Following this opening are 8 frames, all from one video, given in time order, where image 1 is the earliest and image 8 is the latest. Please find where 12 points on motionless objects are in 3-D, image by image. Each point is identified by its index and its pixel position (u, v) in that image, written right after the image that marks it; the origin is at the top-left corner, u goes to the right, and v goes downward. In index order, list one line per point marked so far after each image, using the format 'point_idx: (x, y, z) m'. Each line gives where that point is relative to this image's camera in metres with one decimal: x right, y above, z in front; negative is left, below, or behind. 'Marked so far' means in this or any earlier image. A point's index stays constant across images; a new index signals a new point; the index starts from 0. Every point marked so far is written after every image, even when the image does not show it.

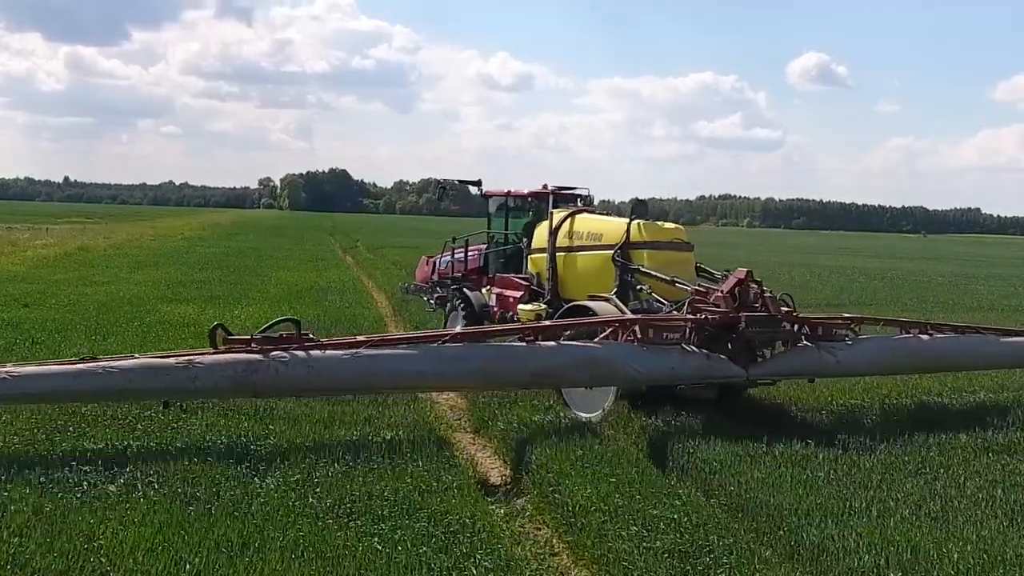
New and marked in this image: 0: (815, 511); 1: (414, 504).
0: (+1.9, -1.4, +6.2) m
1: (-0.6, -1.3, +6.0) m
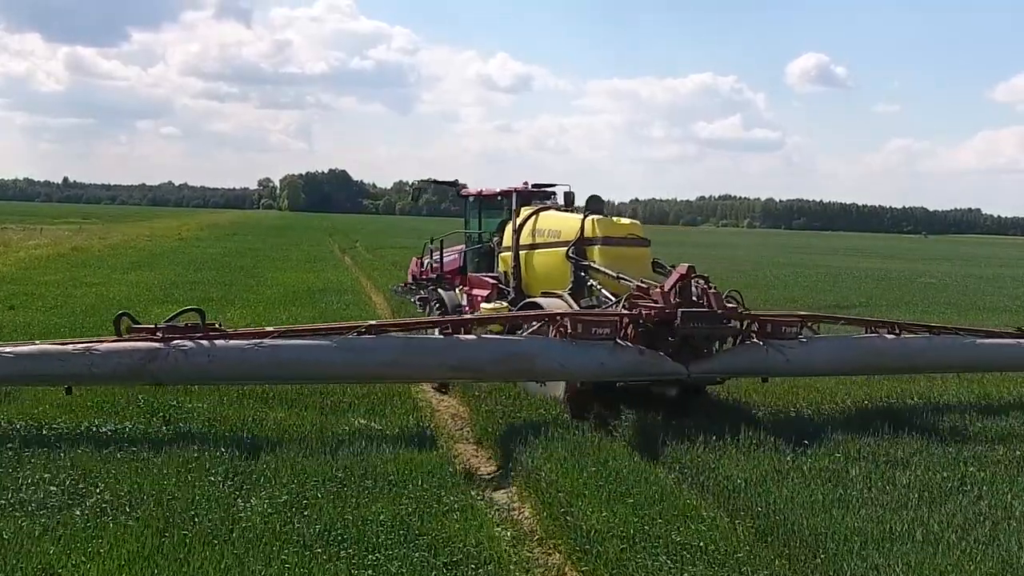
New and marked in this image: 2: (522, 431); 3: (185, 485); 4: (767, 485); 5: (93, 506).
0: (+2.0, -1.4, +5.6) m
1: (-0.6, -1.4, +5.4) m
2: (+0.1, -1.2, +8.4) m
3: (-2.0, -1.2, +6.0) m
4: (+1.7, -1.3, +6.6) m
5: (-2.4, -1.2, +5.5) m
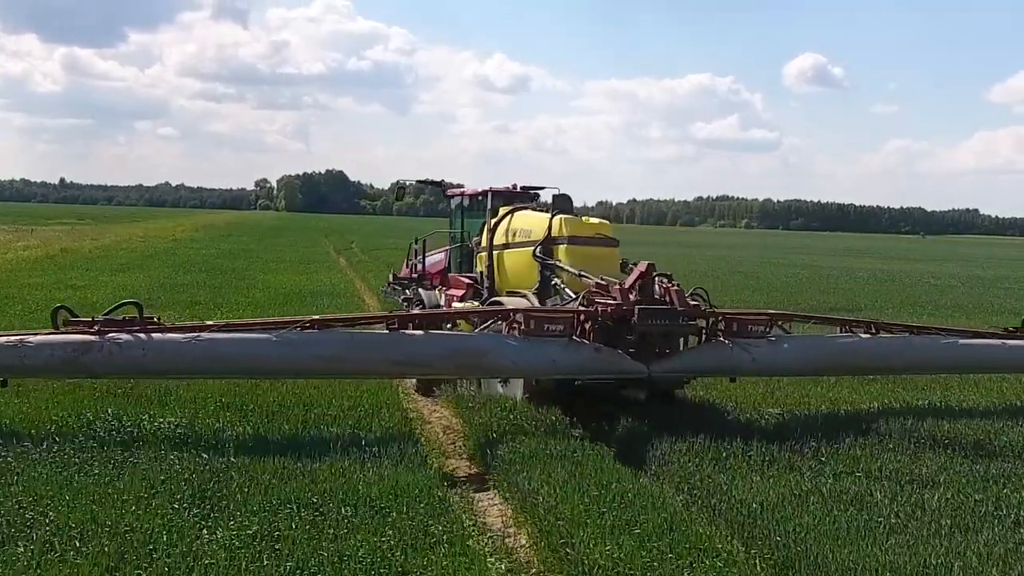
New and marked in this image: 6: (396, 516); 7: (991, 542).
0: (+2.0, -1.5, +5.1) m
1: (-0.6, -1.4, +4.9) m
2: (0.0, -1.3, +7.8) m
3: (-2.1, -1.3, +5.4) m
4: (+1.7, -1.4, +6.0) m
5: (-2.4, -1.3, +5.0) m
6: (-0.7, -1.3, +5.7) m
7: (+2.8, -1.5, +5.6) m
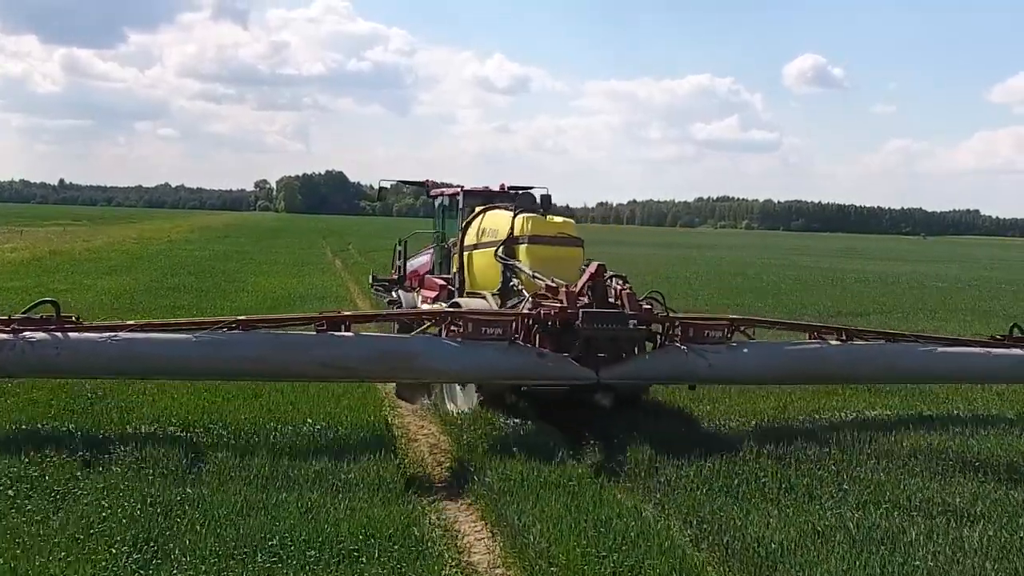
0: (+1.9, -1.5, +4.4) m
1: (-0.7, -1.5, +4.2) m
2: (0.0, -1.3, +7.1) m
3: (-2.1, -1.3, +4.7) m
4: (+1.6, -1.5, +5.3) m
5: (-2.5, -1.4, +4.3) m
6: (-0.8, -1.4, +5.0) m
7: (+2.7, -1.5, +4.9) m
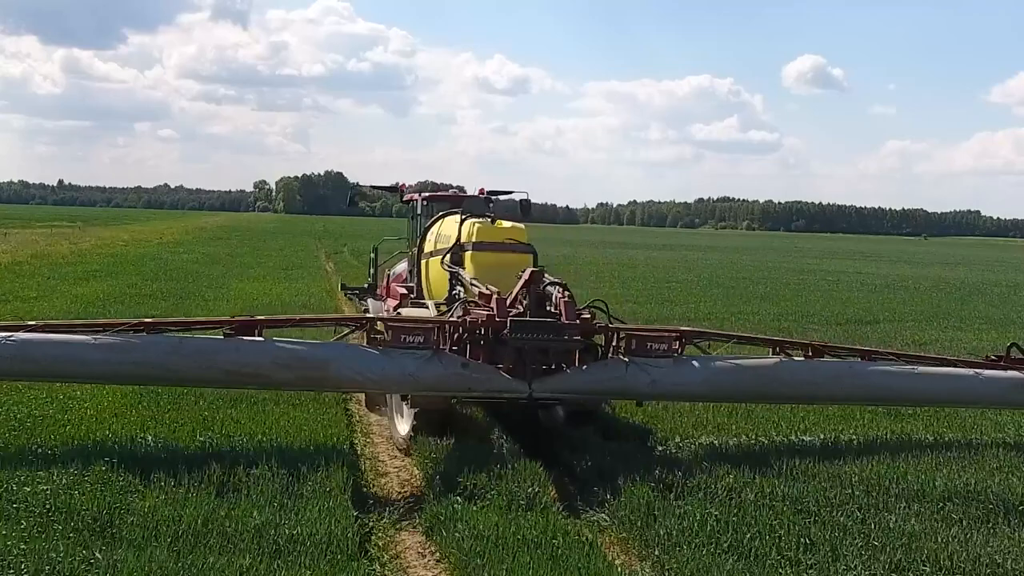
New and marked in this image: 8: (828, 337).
0: (+1.7, -1.7, +3.4) m
1: (-0.8, -1.6, +3.2) m
2: (-0.2, -1.5, +6.2) m
3: (-2.3, -1.5, +3.8) m
4: (+1.5, -1.6, +4.4) m
5: (-2.6, -1.5, +3.3) m
6: (-0.9, -1.5, +4.0) m
7: (+2.6, -1.7, +3.9) m
8: (+6.1, -0.9, +19.6) m
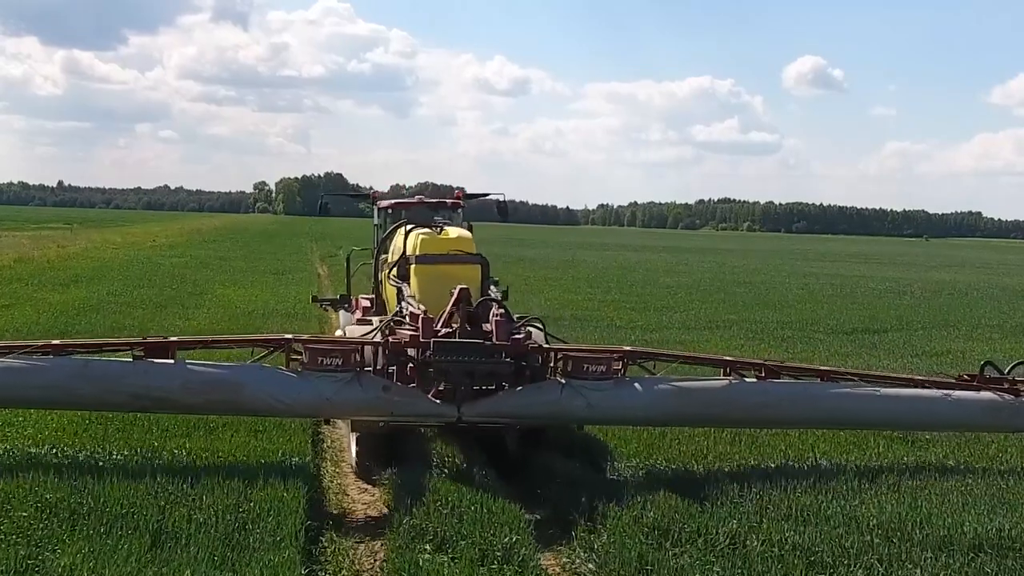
0: (+1.6, -1.8, +2.6) m
1: (-1.0, -1.7, +2.4) m
2: (-0.3, -1.6, +5.4) m
3: (-2.4, -1.6, +3.0) m
4: (+1.3, -1.7, +3.6) m
5: (-2.8, -1.6, +2.5) m
6: (-1.1, -1.7, +3.2) m
7: (+2.4, -1.8, +3.1) m
8: (+6.0, -1.1, +18.8) m
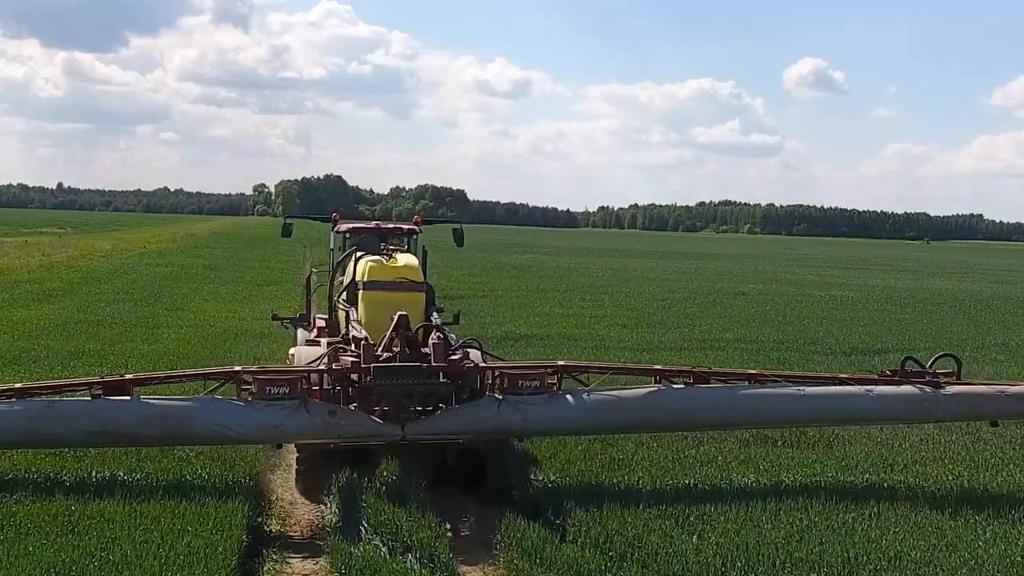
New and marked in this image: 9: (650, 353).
0: (+1.3, -2.1, +1.8) m
1: (-1.3, -2.0, +1.6) m
2: (-0.6, -1.9, +4.6) m
3: (-2.7, -1.9, +2.2) m
4: (+1.0, -2.0, +2.8) m
5: (-3.1, -1.9, +1.7) m
6: (-1.4, -2.0, +2.4) m
7: (+2.1, -2.1, +2.3) m
8: (+5.7, -1.4, +18.0) m
9: (+2.7, -1.2, +18.6) m
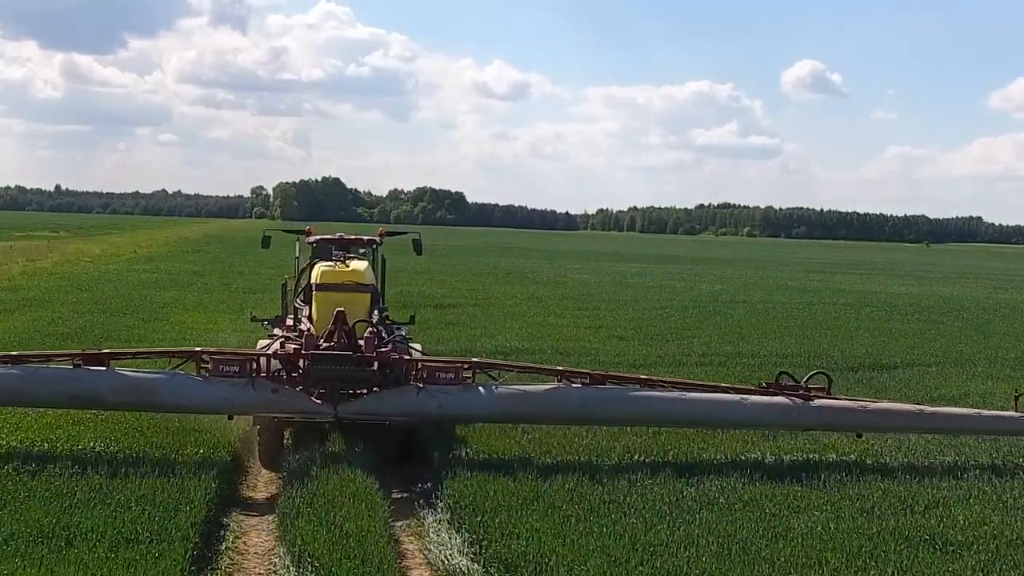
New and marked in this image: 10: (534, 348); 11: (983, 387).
0: (+1.1, -2.3, +0.9) m
1: (-1.4, -2.2, +0.7) m
2: (-0.8, -2.1, +3.6) m
3: (-2.9, -2.1, +1.3) m
4: (+0.9, -2.2, +1.9) m
5: (-3.3, -2.1, +0.8) m
6: (-1.5, -2.2, +1.5) m
7: (+1.9, -2.3, +1.4) m
8: (+5.5, -1.7, +17.1) m
9: (+2.5, -1.5, +17.7) m
10: (+0.4, -1.2, +19.3) m
11: (+8.4, -1.8, +16.9) m
